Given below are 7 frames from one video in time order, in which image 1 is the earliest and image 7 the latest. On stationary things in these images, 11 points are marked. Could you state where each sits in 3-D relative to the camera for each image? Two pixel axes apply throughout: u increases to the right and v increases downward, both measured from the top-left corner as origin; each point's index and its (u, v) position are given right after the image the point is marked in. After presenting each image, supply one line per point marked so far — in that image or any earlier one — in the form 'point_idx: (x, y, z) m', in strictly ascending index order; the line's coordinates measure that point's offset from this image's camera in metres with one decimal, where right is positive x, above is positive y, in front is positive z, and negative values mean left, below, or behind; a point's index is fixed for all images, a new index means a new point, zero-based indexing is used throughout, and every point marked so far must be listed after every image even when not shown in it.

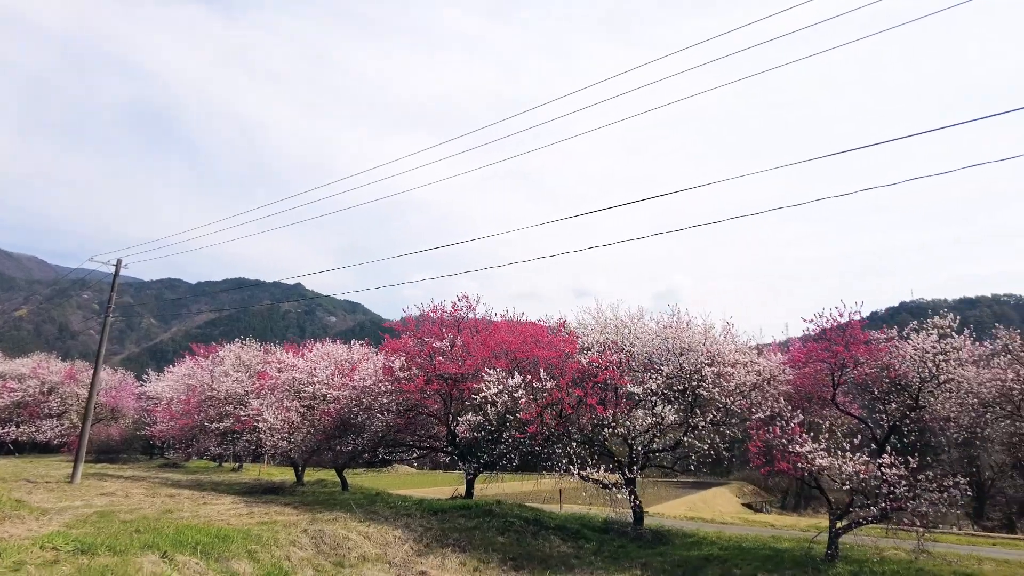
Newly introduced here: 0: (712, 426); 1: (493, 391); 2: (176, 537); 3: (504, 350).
0: (+5.8, -4.1, +15.5) m
1: (-0.7, -3.2, +16.3) m
2: (-6.0, -4.4, +9.3) m
3: (-0.4, -2.1, +17.5) m
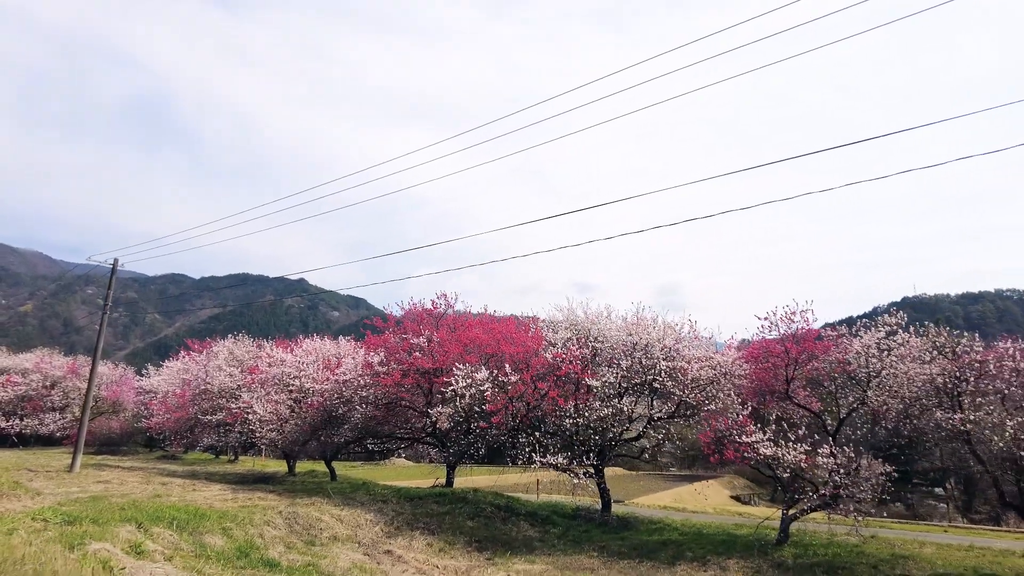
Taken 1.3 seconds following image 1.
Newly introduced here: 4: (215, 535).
0: (+4.8, -4.1, +16.4) m
1: (-1.7, -3.2, +17.3) m
2: (-7.0, -4.4, +10.3) m
3: (-1.4, -2.1, +18.5) m
4: (-5.6, -4.7, +9.9) m
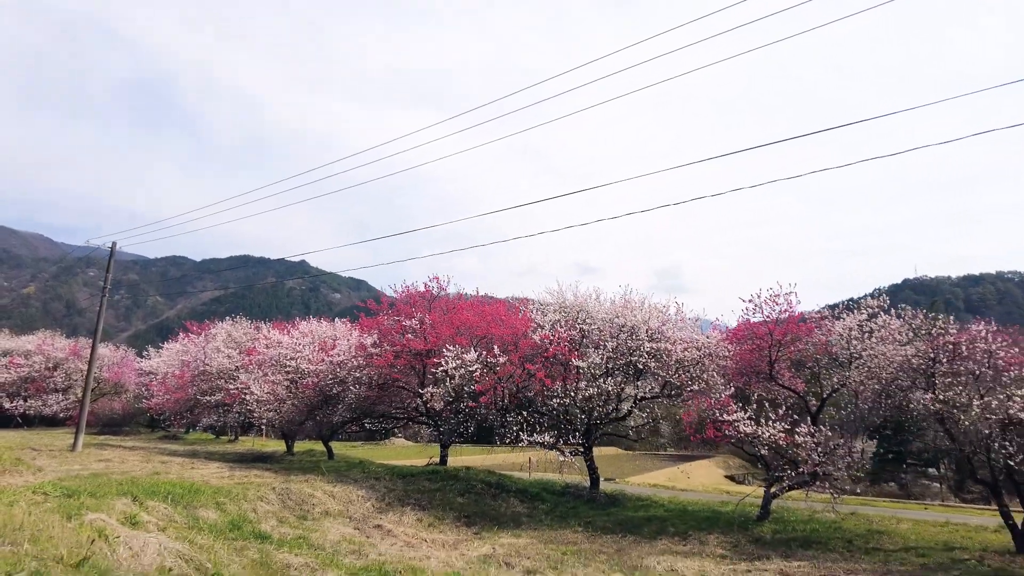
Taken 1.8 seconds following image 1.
0: (+4.5, -3.5, +16.8) m
1: (-2.1, -2.6, +17.6) m
2: (-7.4, -4.1, +10.7) m
3: (-1.7, -1.5, +18.8) m
4: (-6.0, -4.4, +10.3) m
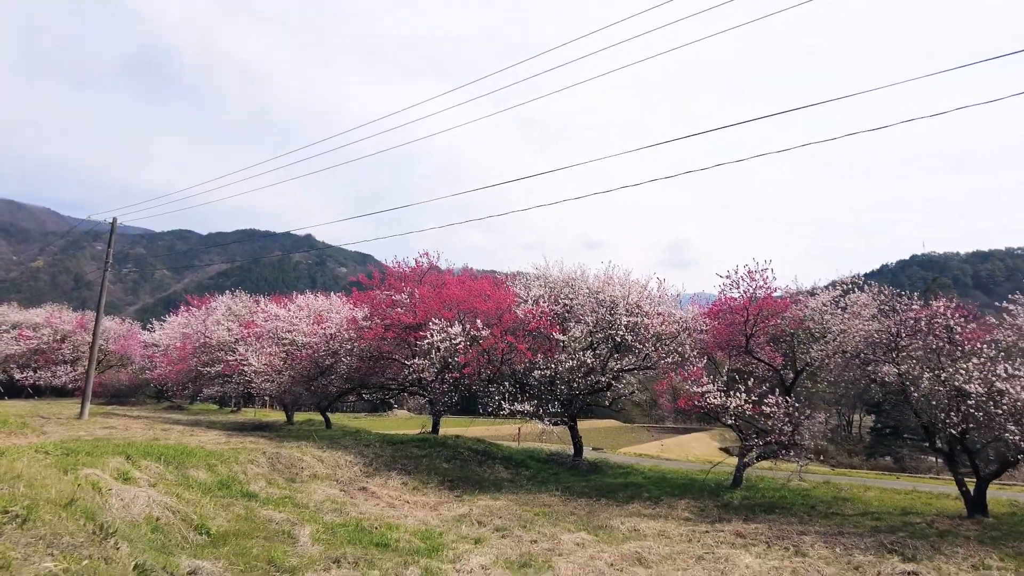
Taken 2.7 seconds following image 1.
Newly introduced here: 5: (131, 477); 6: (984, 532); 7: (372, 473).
0: (+3.9, -2.8, +17.4) m
1: (-2.6, -1.8, +18.3) m
2: (-8.0, -3.6, +11.4) m
3: (-2.3, -0.6, +19.4) m
4: (-6.6, -3.9, +11.0) m
5: (-6.4, -3.1, +8.7) m
6: (+11.1, -5.7, +12.2) m
7: (-4.2, -5.5, +15.5) m
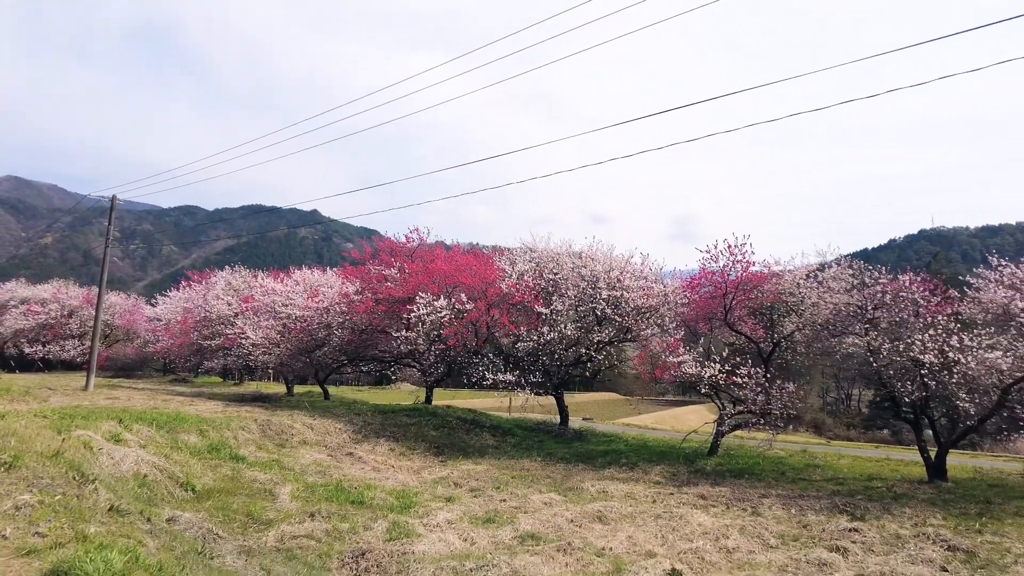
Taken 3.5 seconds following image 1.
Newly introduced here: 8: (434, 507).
0: (+3.4, -1.9, +17.9) m
1: (-3.2, -0.8, +18.8) m
2: (-8.6, -3.0, +12.1) m
3: (-2.8, +0.4, +19.8) m
4: (-7.2, -3.3, +11.7) m
5: (-7.0, -2.7, +9.3) m
6: (+10.5, -5.1, +12.8) m
7: (-4.7, -4.7, +16.2) m
8: (-1.5, -4.2, +9.9) m
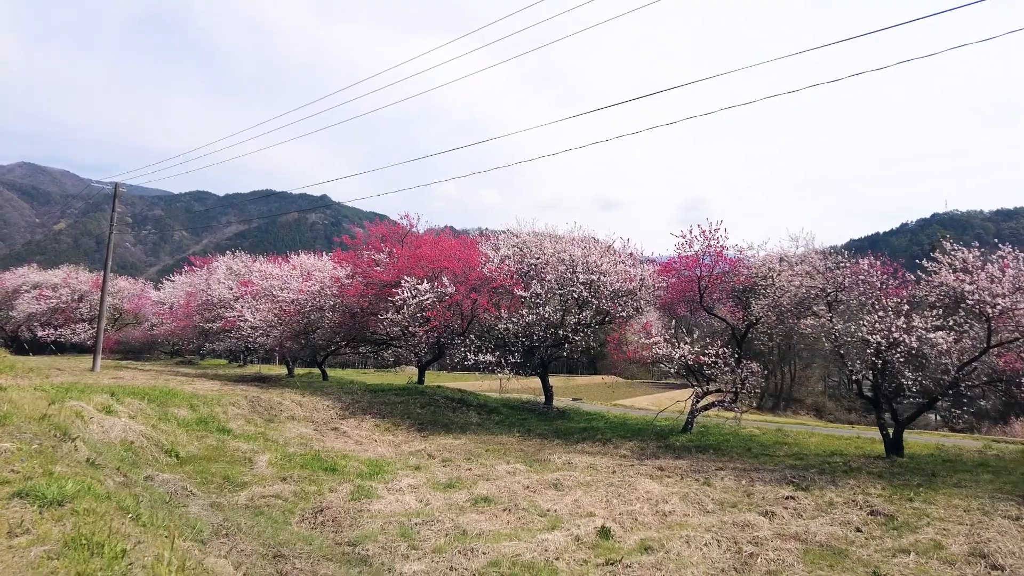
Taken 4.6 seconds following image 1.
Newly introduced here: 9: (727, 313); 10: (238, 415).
0: (+2.7, -1.3, +18.6) m
1: (-3.8, -0.3, +19.5) m
2: (-9.4, -2.6, +13.0) m
3: (-3.4, +1.0, +20.5) m
4: (-8.0, -2.9, +12.6) m
5: (-7.8, -2.4, +10.1) m
6: (+9.8, -4.7, +13.5) m
7: (-5.4, -4.2, +17.0) m
8: (-2.3, -3.8, +10.7) m
9: (+7.3, -0.8, +17.8) m
10: (-7.4, -3.4, +14.1) m
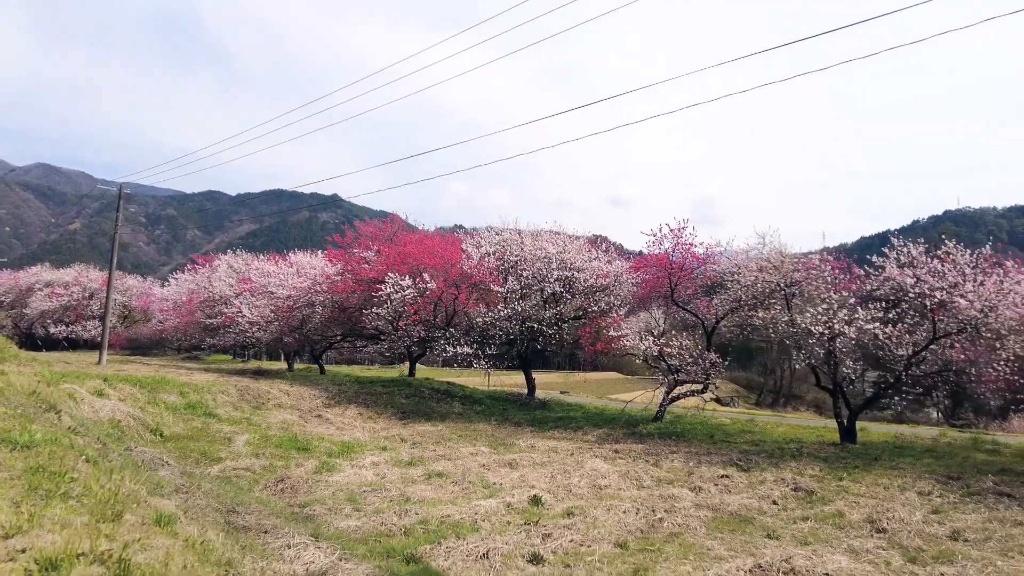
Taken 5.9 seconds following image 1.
0: (+1.9, -1.1, +19.4) m
1: (-4.6, -0.1, +20.4) m
2: (-10.3, -2.5, +14.0) m
3: (-4.2, +1.2, +21.4) m
4: (-8.9, -2.8, +13.6) m
5: (-8.7, -2.3, +11.1) m
6: (+8.9, -4.5, +14.2) m
7: (-6.2, -4.1, +18.0) m
8: (-3.2, -3.7, +11.6) m
9: (+6.5, -0.7, +18.5) m
10: (-8.3, -3.3, +15.1) m
